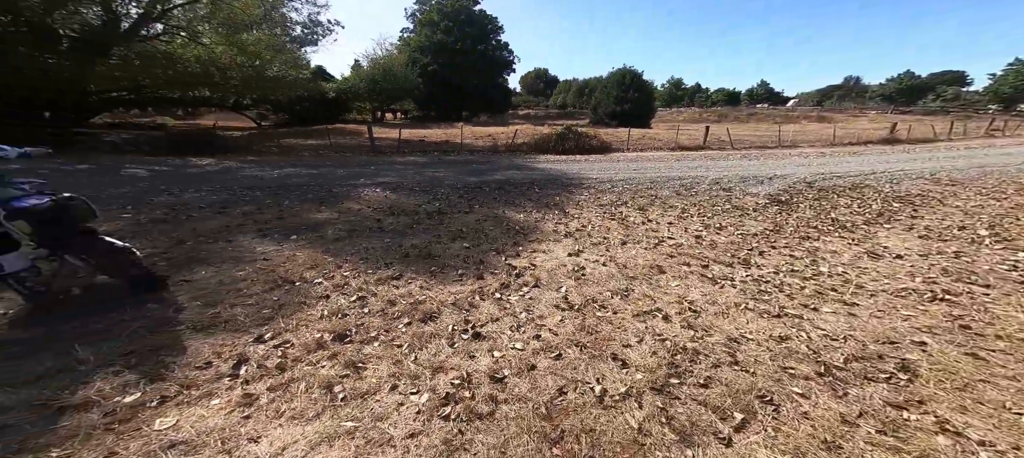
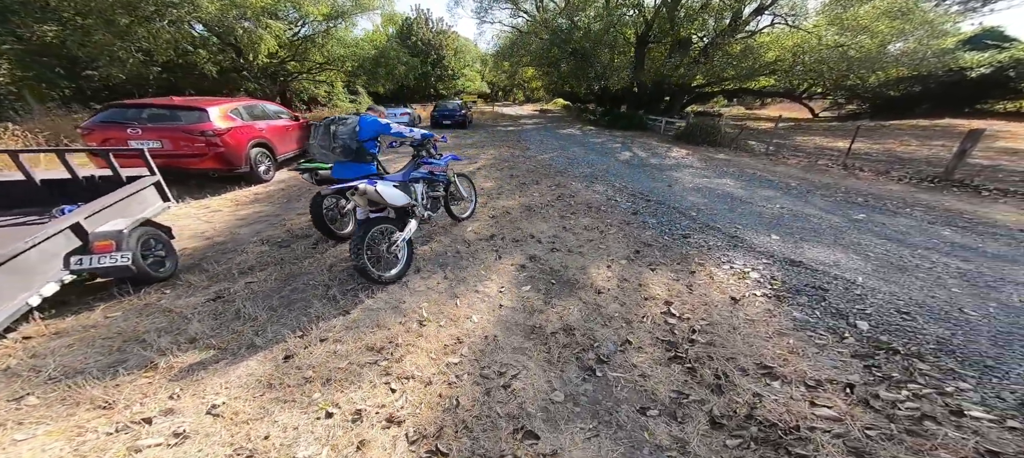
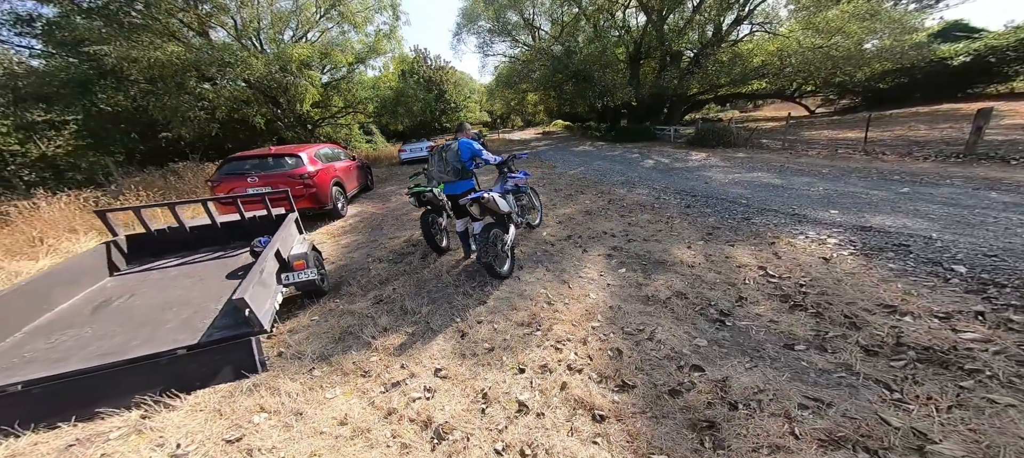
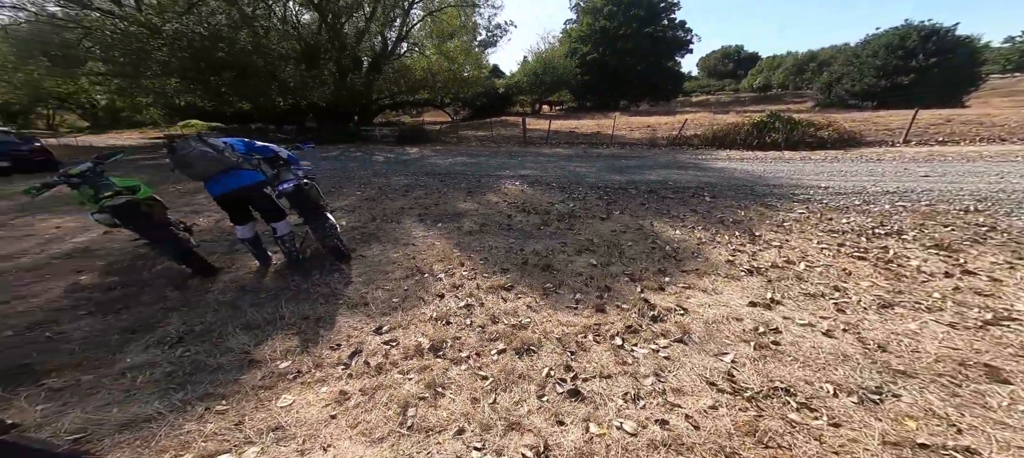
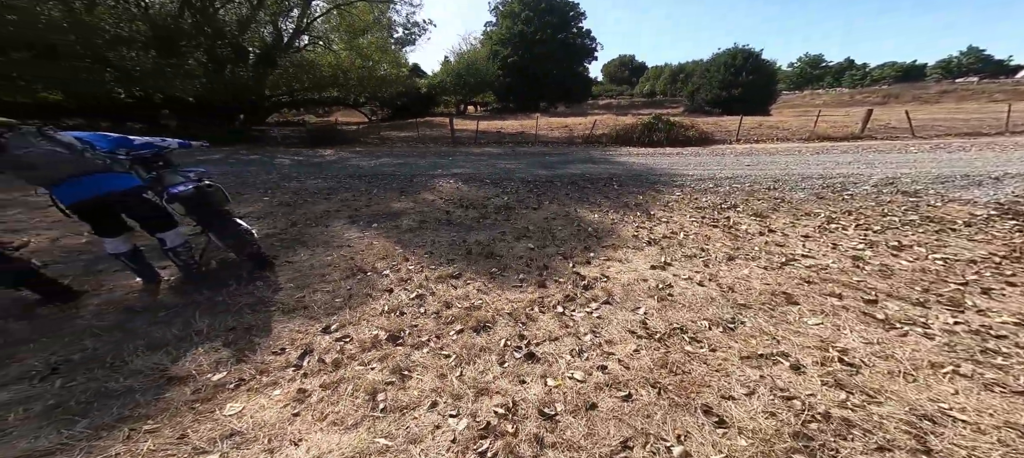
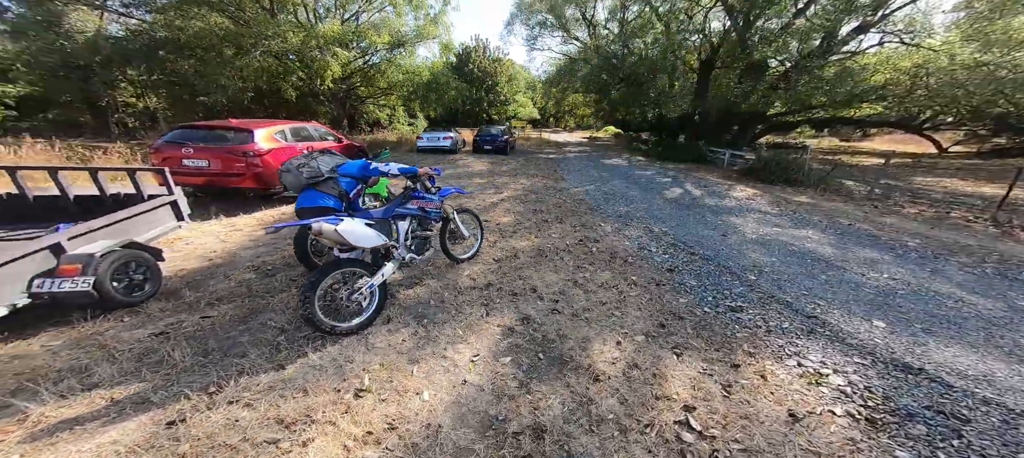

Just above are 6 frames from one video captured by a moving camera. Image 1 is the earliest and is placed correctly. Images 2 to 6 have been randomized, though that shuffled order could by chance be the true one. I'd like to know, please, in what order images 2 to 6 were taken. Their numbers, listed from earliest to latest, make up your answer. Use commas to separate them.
5, 4, 3, 2, 6
